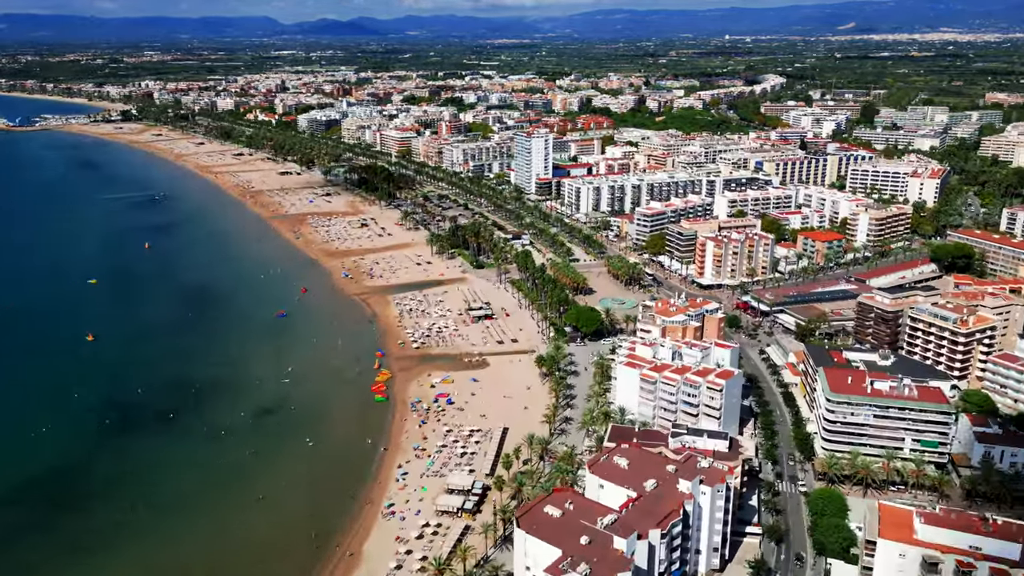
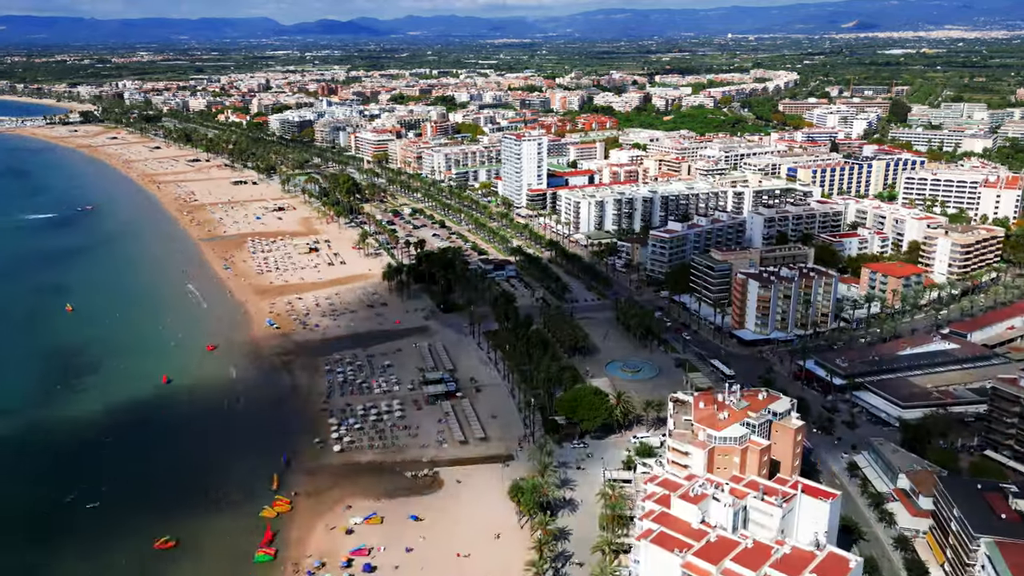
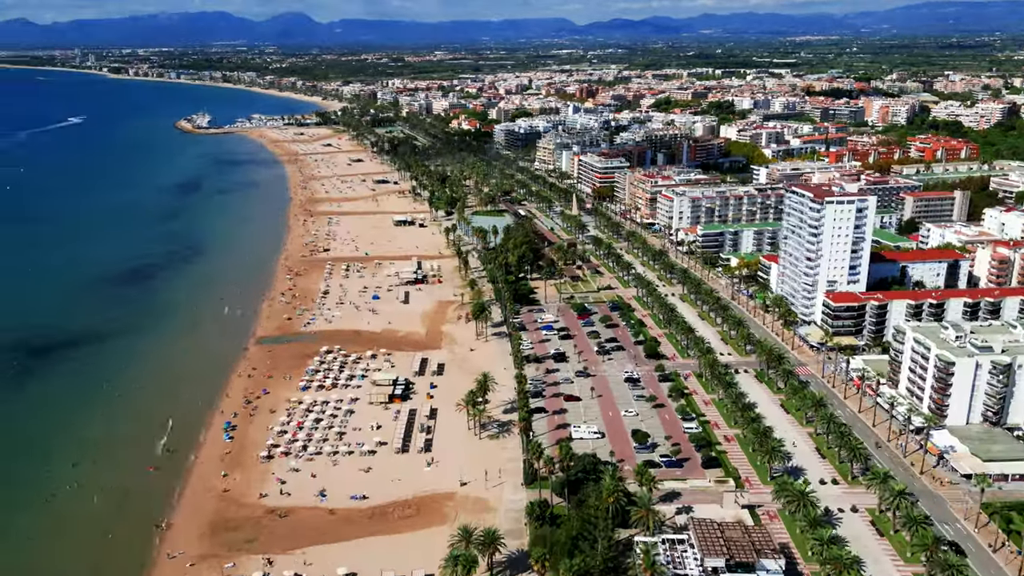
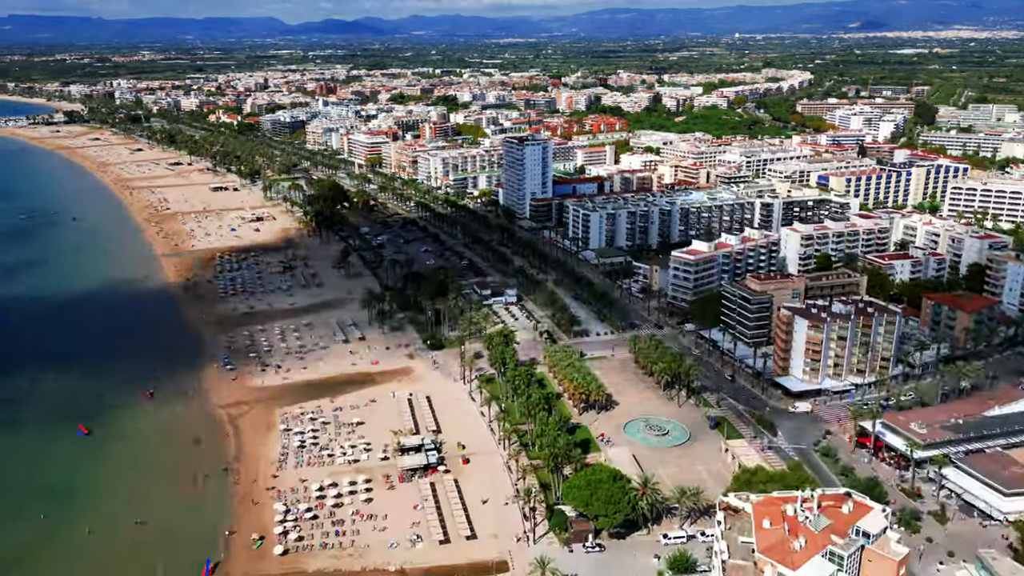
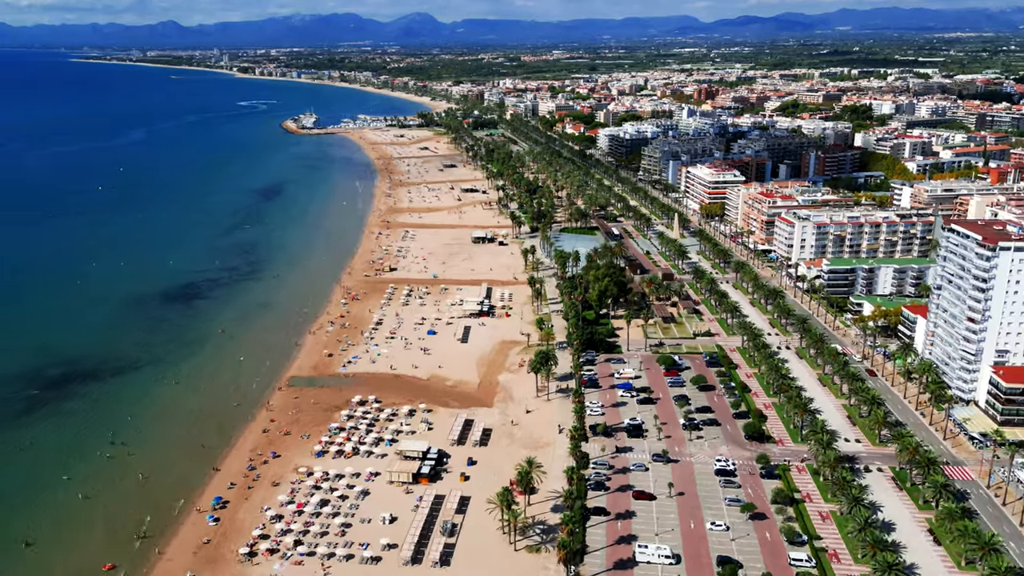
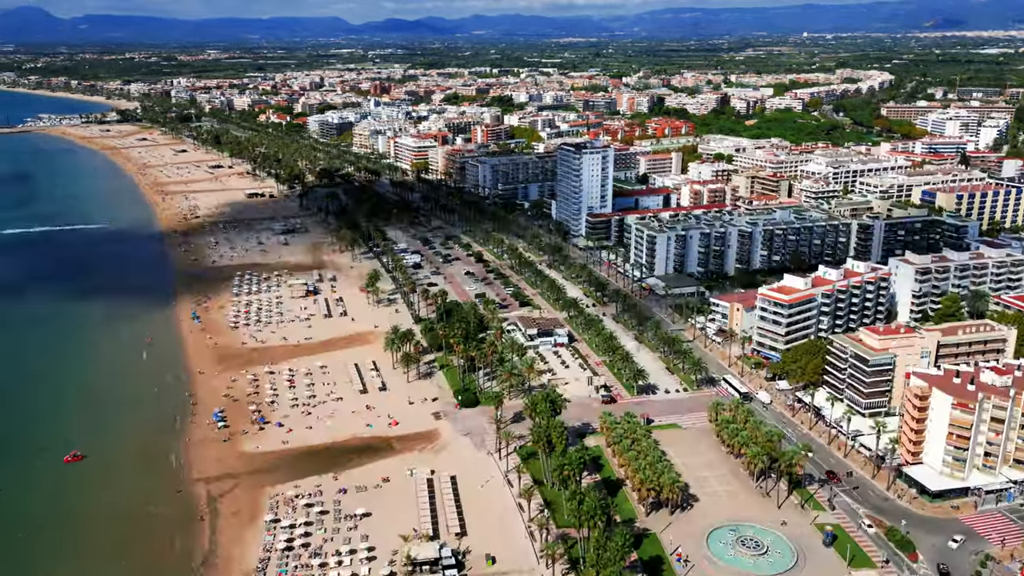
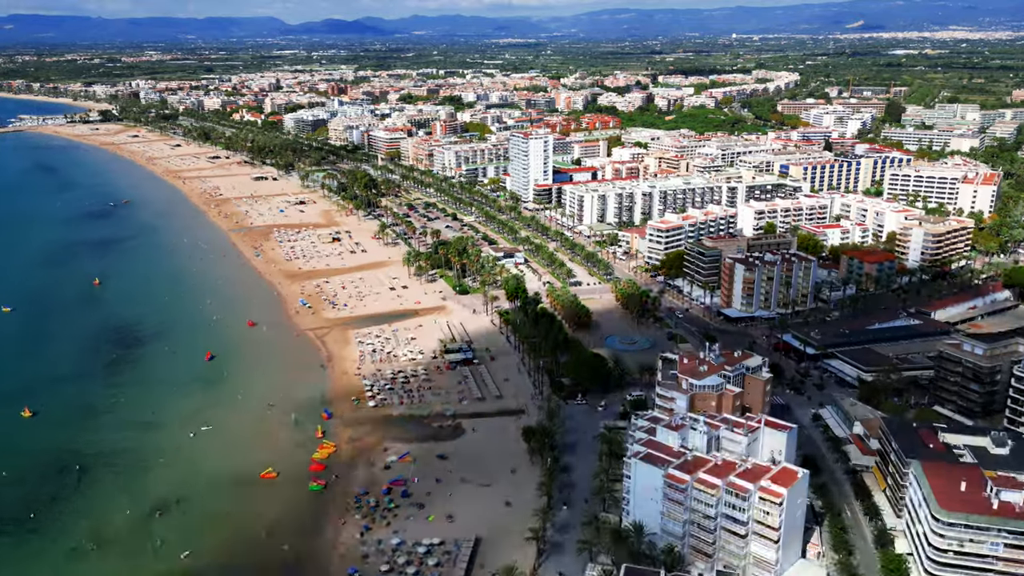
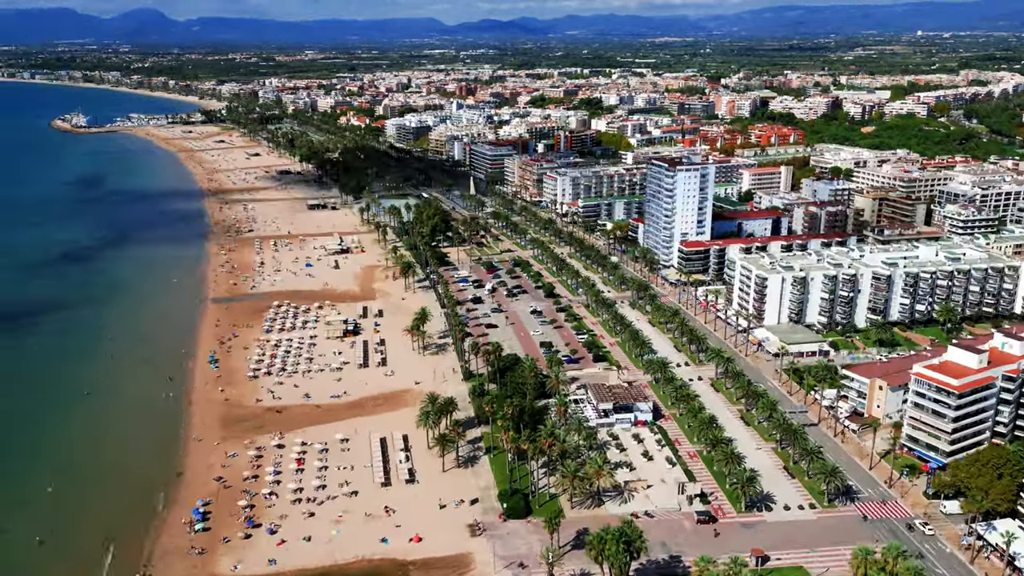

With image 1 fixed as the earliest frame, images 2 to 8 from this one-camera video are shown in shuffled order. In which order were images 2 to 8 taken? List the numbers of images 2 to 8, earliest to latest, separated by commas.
7, 2, 4, 6, 8, 3, 5
